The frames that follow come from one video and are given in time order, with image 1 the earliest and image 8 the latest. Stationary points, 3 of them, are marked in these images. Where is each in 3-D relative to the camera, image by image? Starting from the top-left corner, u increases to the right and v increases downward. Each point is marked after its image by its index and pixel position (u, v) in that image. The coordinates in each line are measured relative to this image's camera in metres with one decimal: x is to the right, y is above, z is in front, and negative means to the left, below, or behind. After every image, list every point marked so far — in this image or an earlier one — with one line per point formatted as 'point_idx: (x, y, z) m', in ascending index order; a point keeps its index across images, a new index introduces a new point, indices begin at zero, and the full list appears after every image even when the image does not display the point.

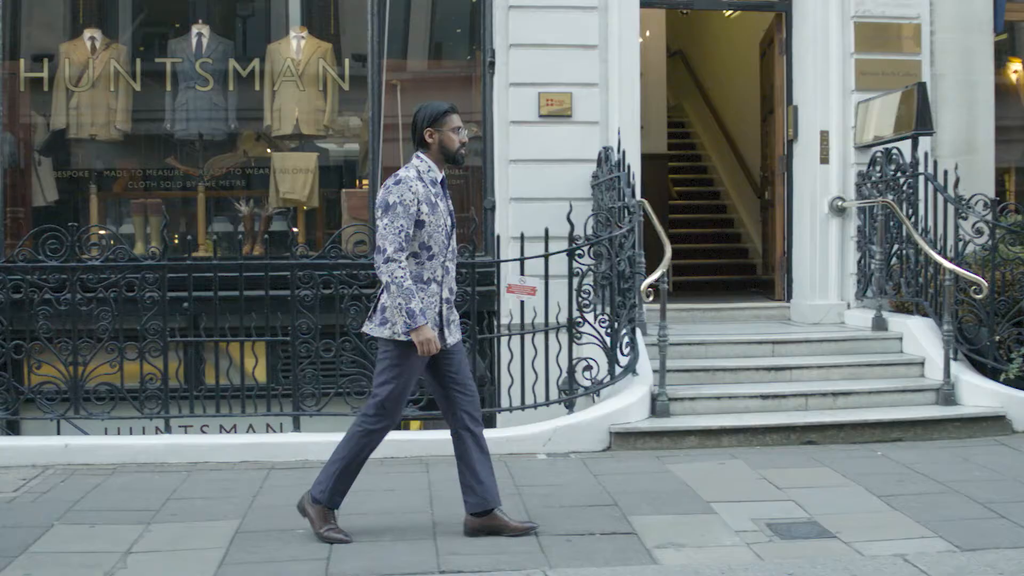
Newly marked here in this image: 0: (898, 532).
0: (+1.7, -1.1, +5.6) m
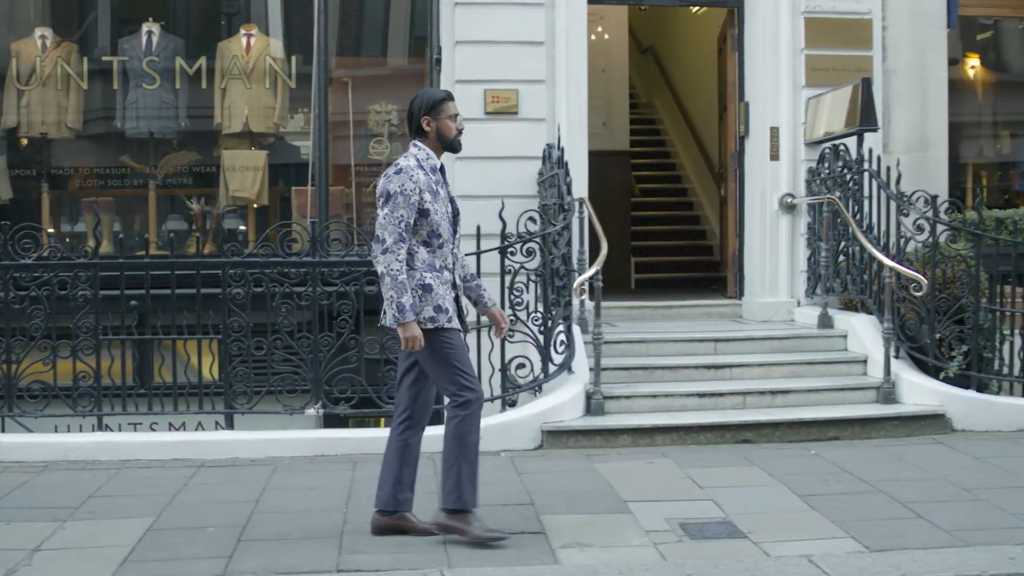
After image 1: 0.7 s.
0: (+1.3, -1.1, +5.6) m
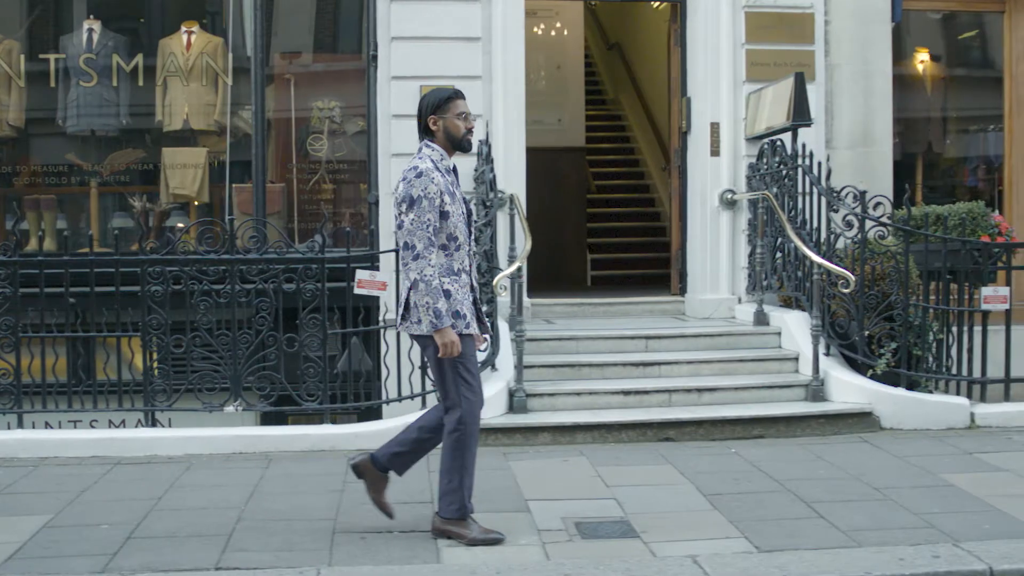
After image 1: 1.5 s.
0: (+0.8, -1.1, +5.5) m
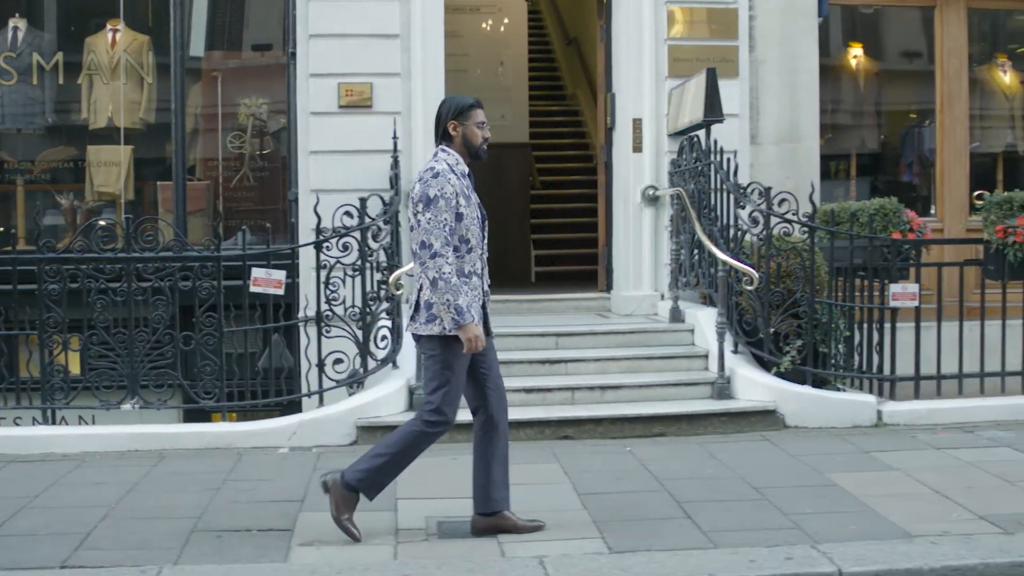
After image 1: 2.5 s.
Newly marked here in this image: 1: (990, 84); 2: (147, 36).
0: (+0.2, -1.0, +5.5) m
1: (+3.5, +1.5, +9.4) m
2: (-2.5, +1.7, +8.7) m
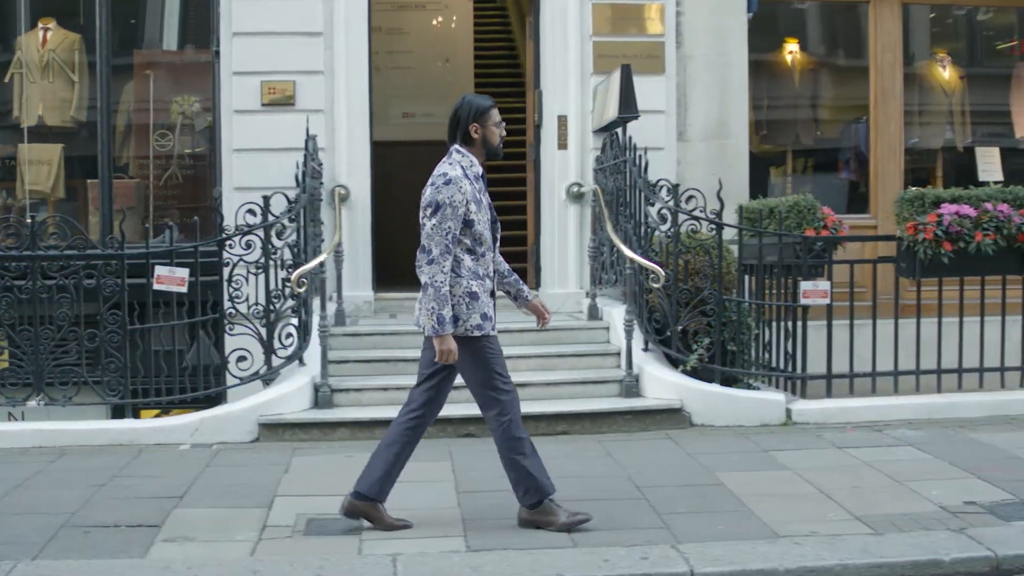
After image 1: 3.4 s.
0: (-0.3, -1.0, +5.5) m
1: (+3.0, +1.5, +9.3) m
2: (-3.0, +1.7, +8.8) m
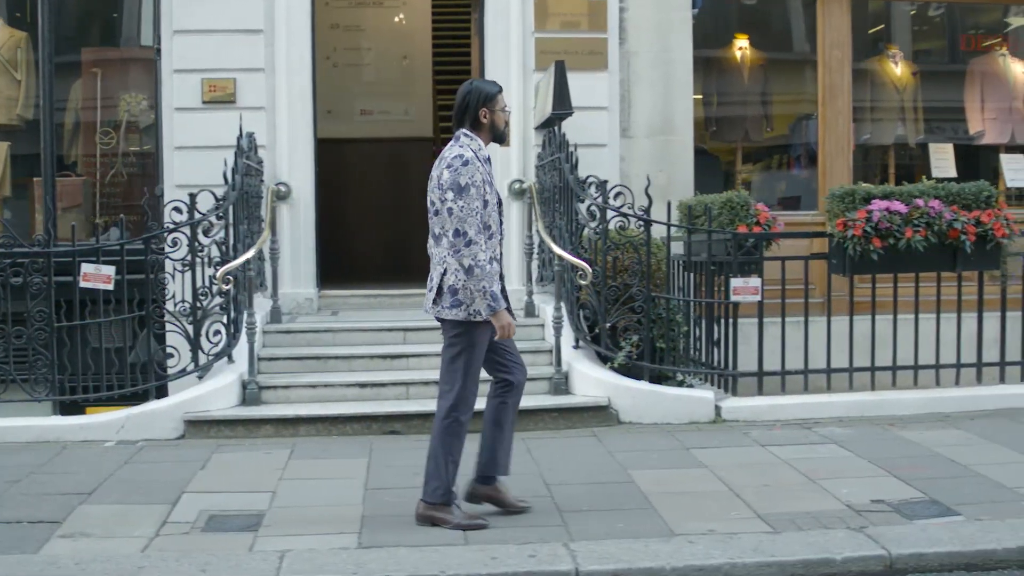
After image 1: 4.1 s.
0: (-0.8, -1.0, +5.5) m
1: (+2.7, +1.5, +9.2) m
2: (-3.4, +1.8, +8.8) m
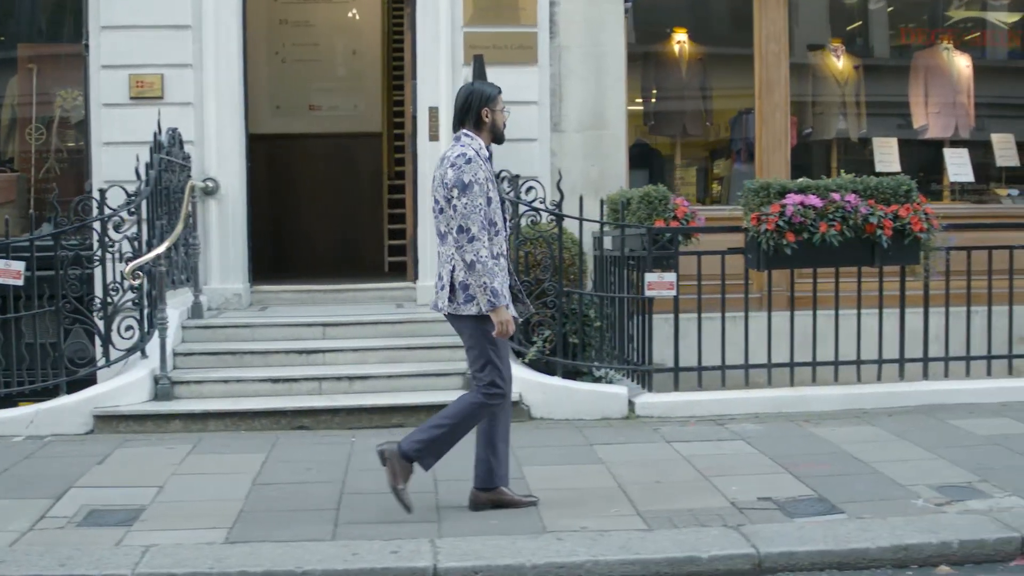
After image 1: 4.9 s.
0: (-1.3, -1.0, +5.5) m
1: (+2.2, +1.6, +9.1) m
2: (-3.8, +1.8, +8.9) m
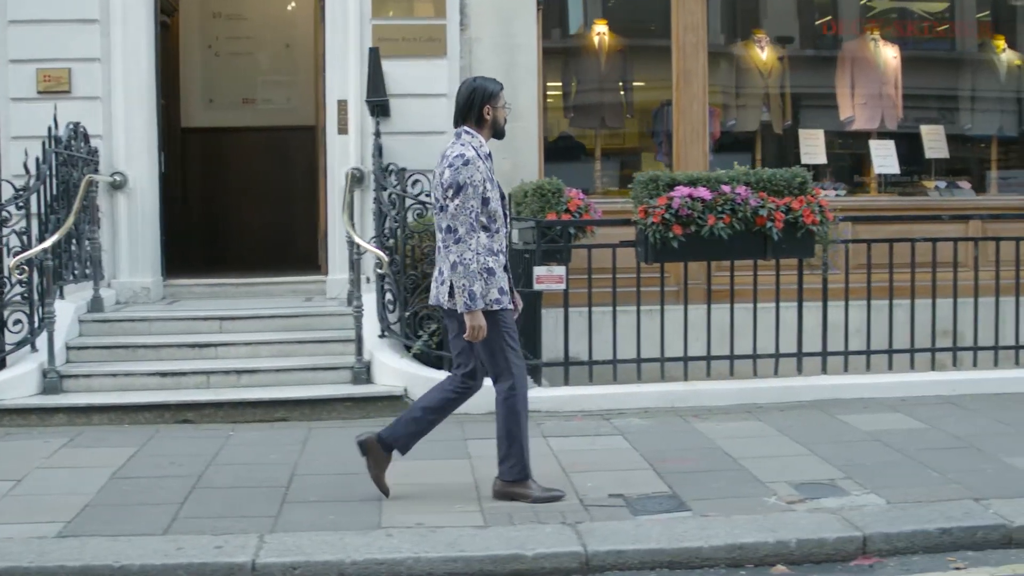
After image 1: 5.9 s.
0: (-2.0, -1.0, +5.5) m
1: (+1.7, +1.6, +9.0) m
2: (-4.4, +1.8, +8.9) m
